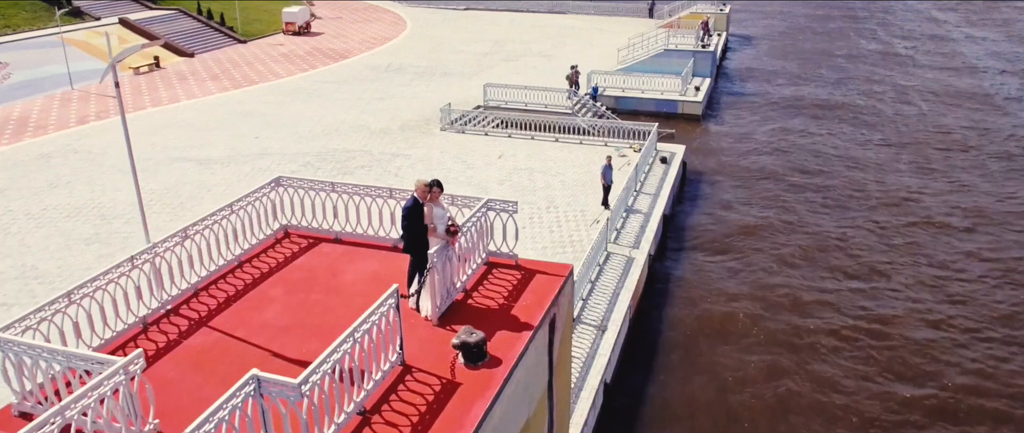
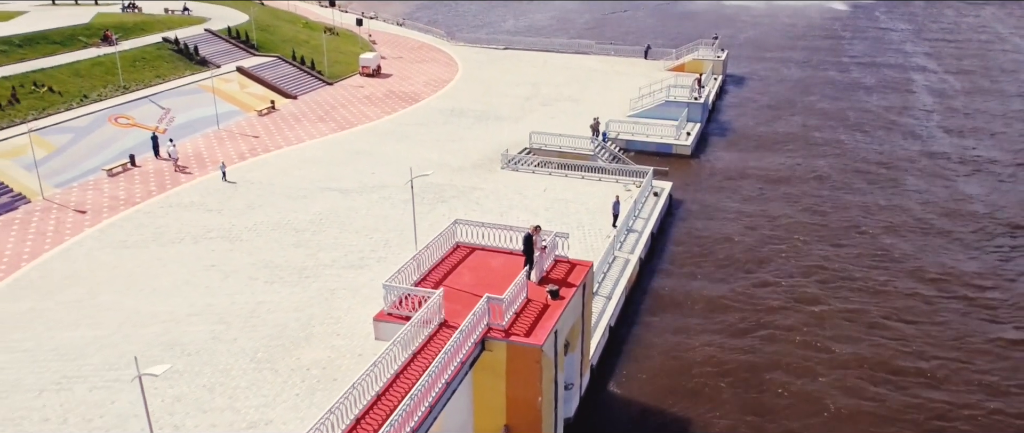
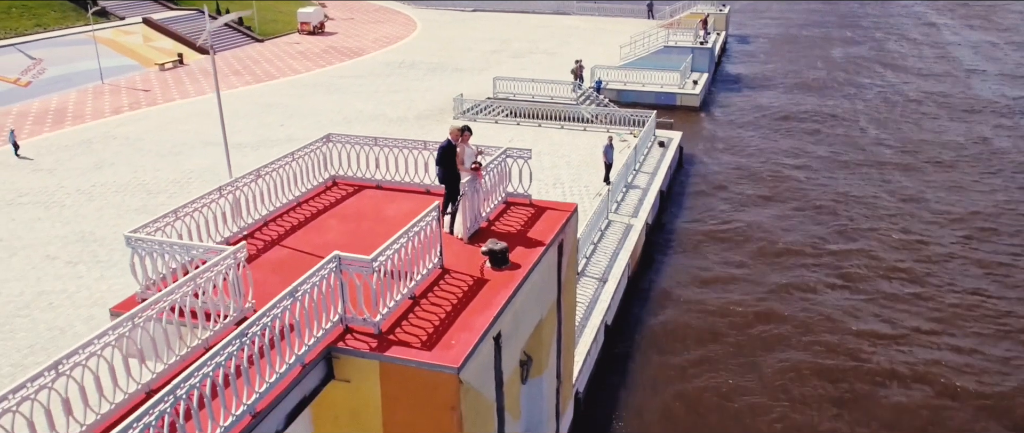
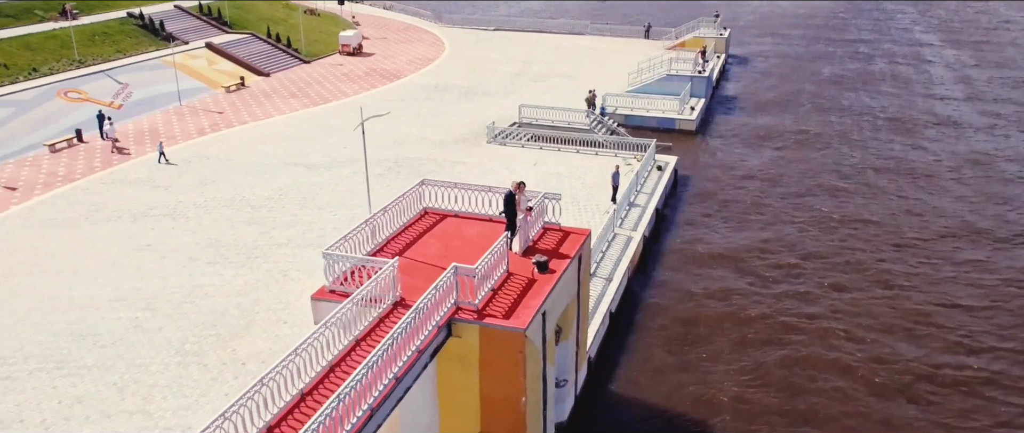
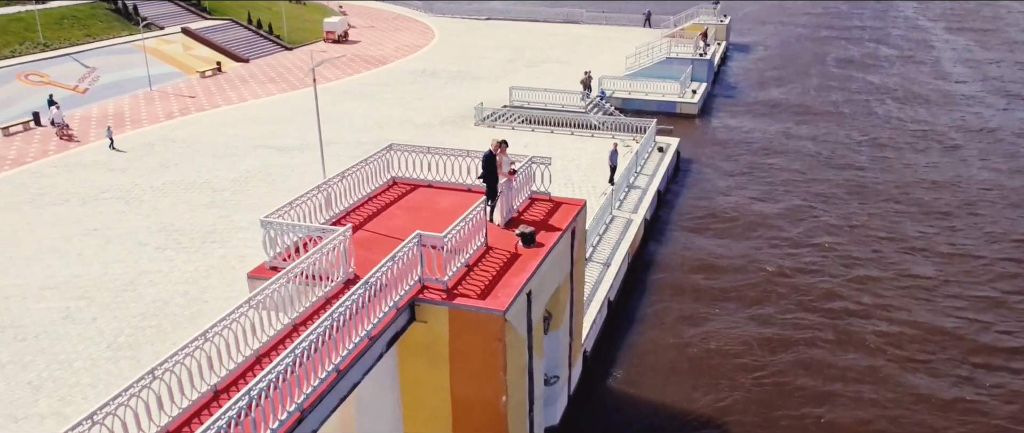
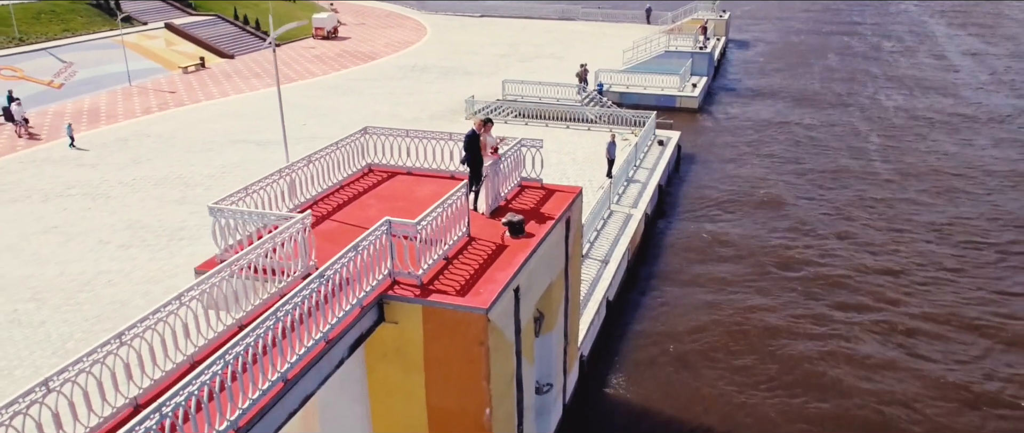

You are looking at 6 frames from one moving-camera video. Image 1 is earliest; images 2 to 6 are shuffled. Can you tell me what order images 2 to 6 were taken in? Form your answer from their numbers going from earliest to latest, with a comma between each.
3, 6, 5, 4, 2
